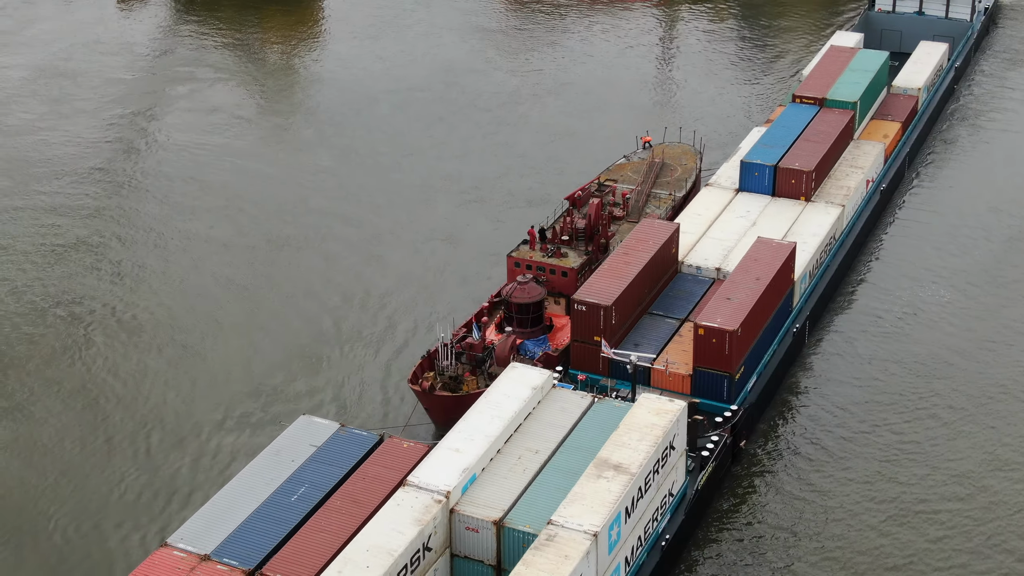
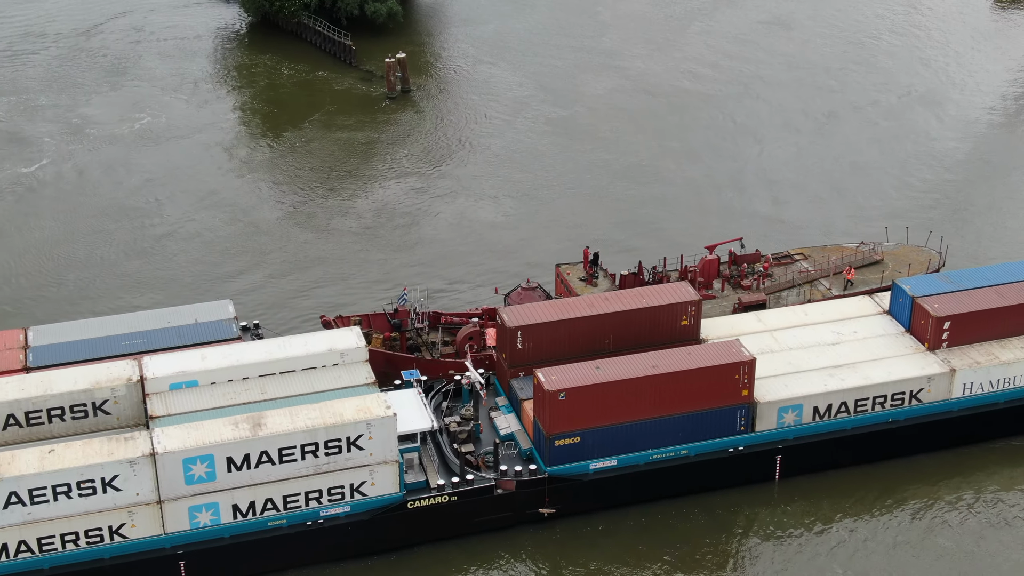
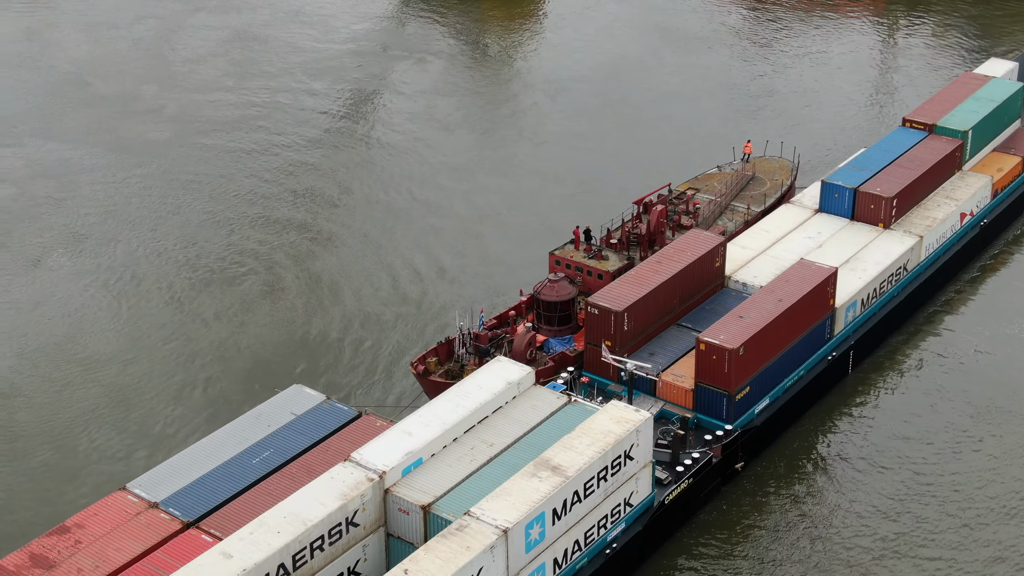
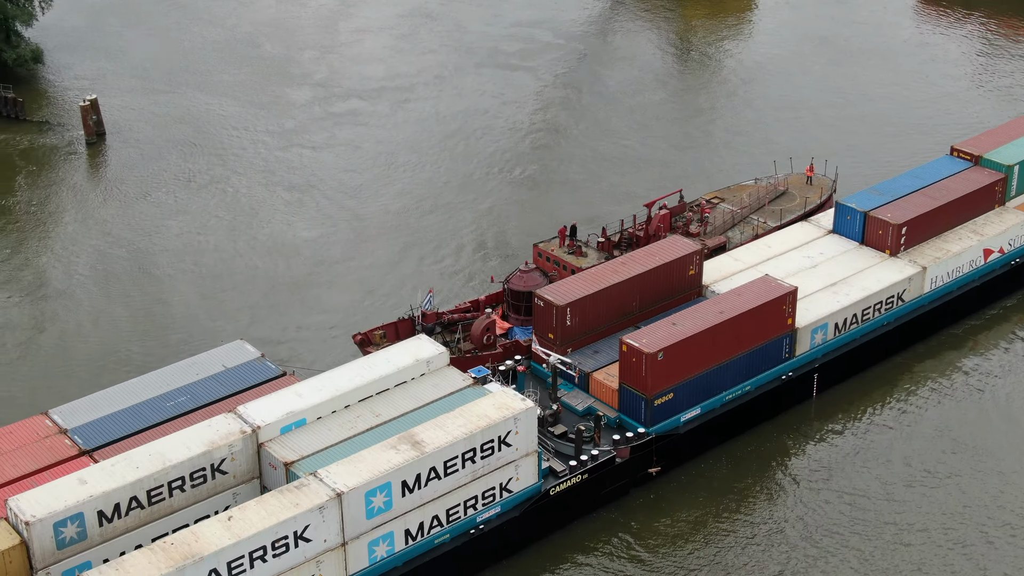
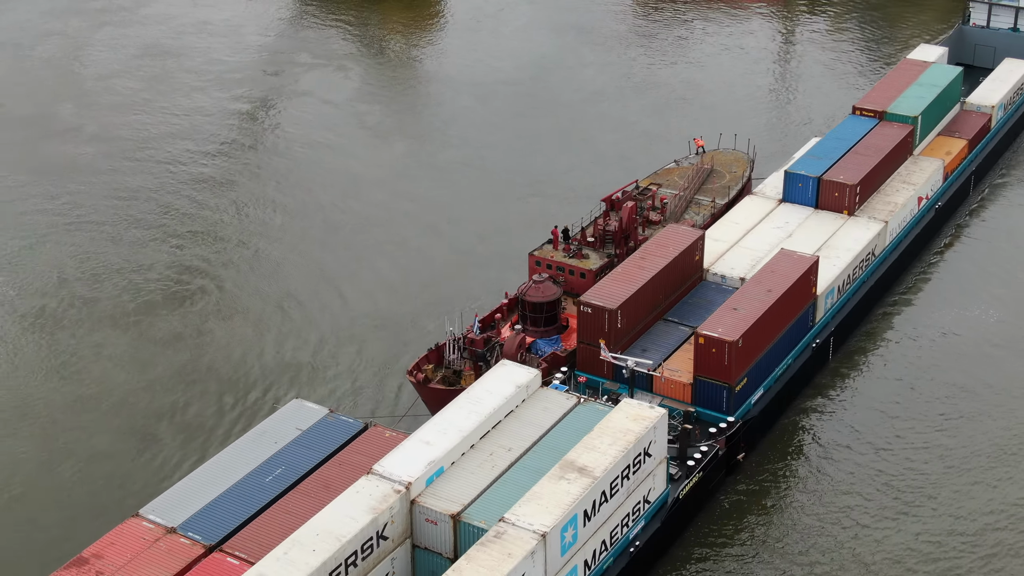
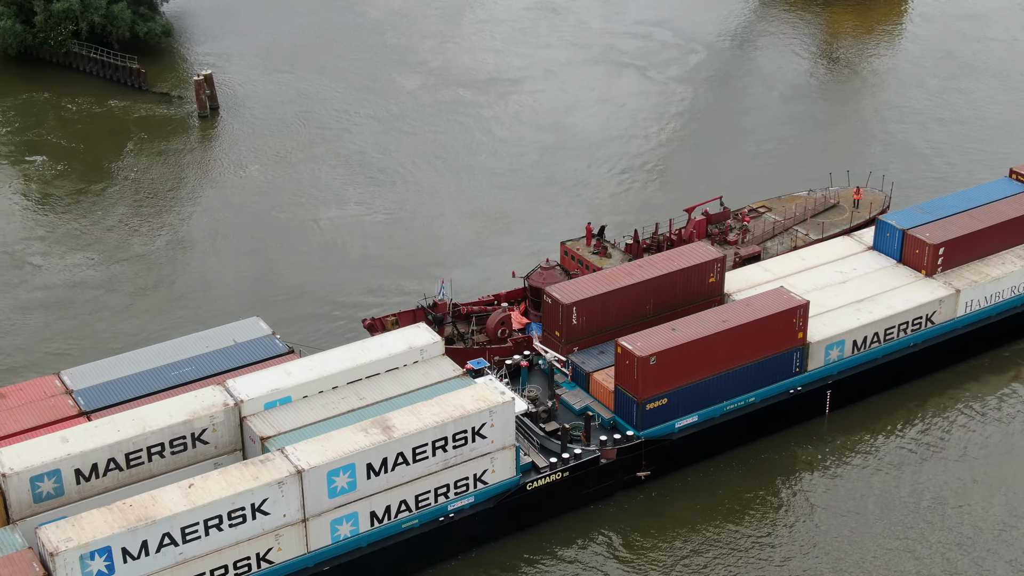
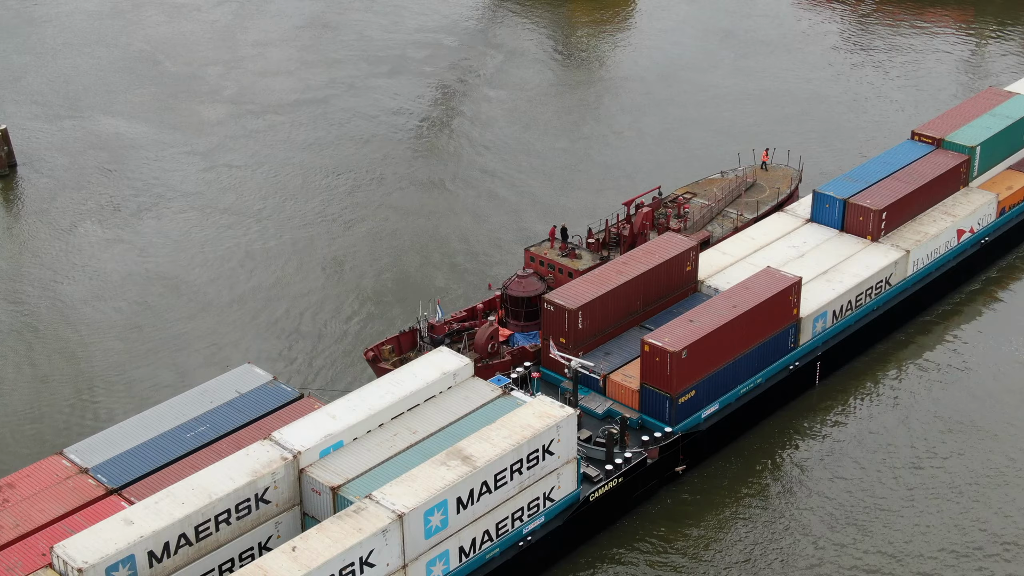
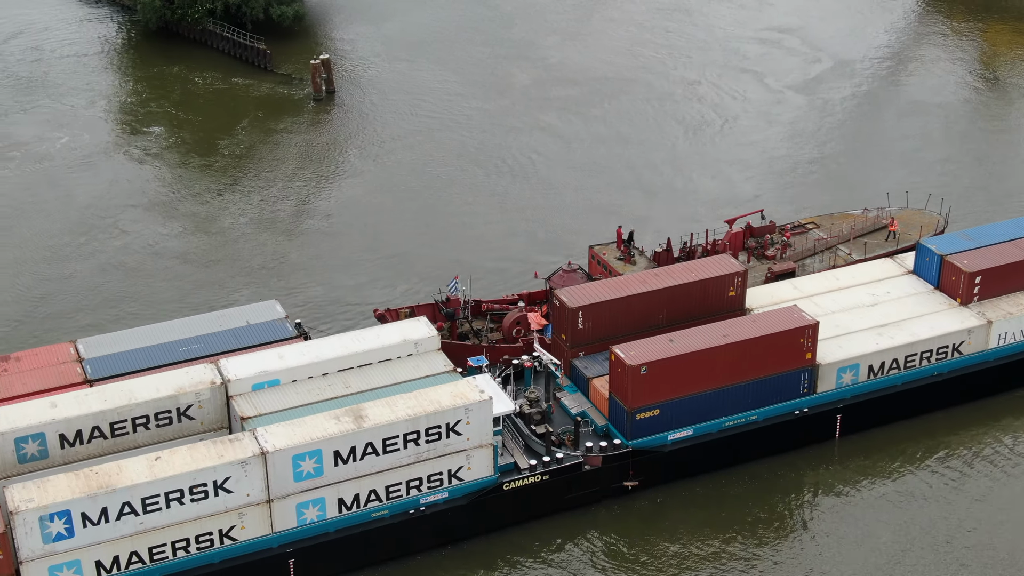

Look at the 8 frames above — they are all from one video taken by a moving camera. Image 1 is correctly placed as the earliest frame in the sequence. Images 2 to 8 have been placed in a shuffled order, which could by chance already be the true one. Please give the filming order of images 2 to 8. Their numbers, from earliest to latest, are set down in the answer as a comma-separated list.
5, 3, 7, 4, 6, 8, 2
